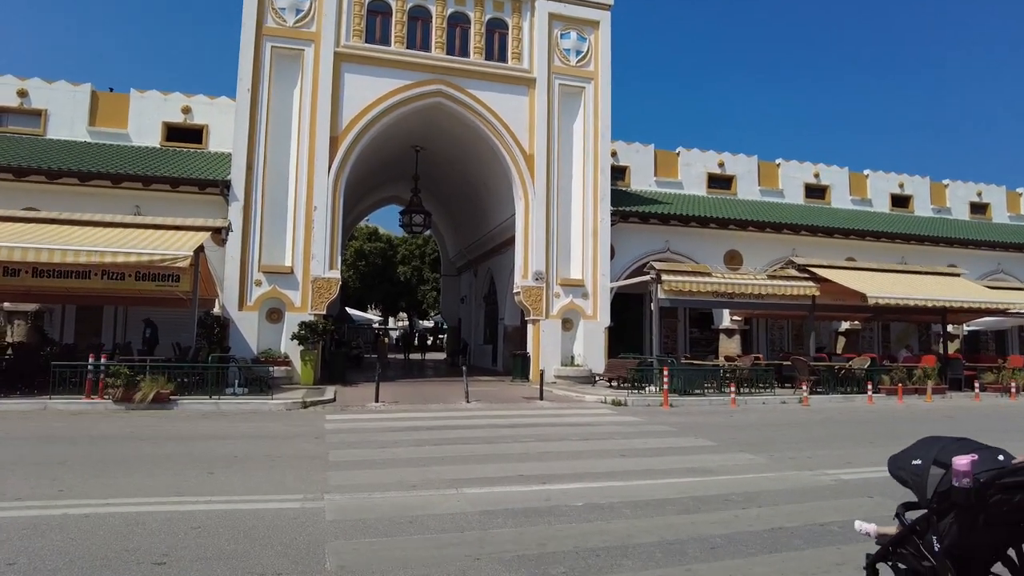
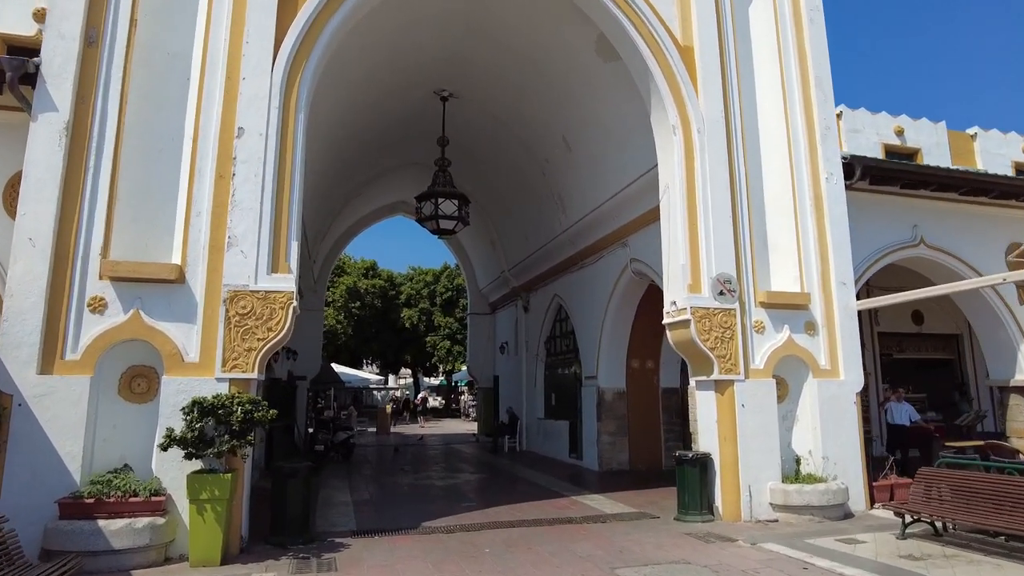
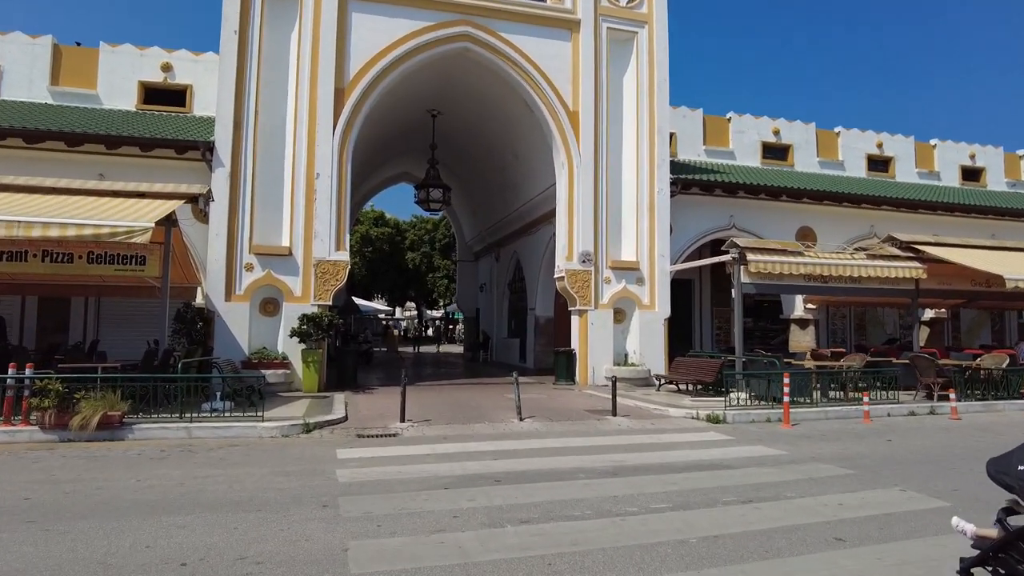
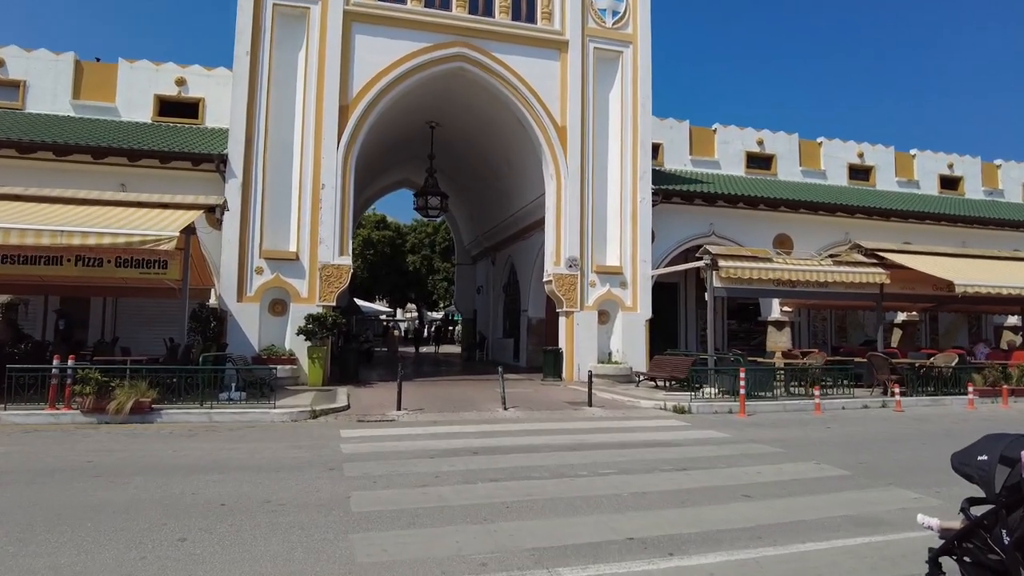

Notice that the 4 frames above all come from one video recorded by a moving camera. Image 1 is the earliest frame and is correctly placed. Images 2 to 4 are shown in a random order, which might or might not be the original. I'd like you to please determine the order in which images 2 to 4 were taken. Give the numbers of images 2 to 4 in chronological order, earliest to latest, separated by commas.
4, 3, 2
